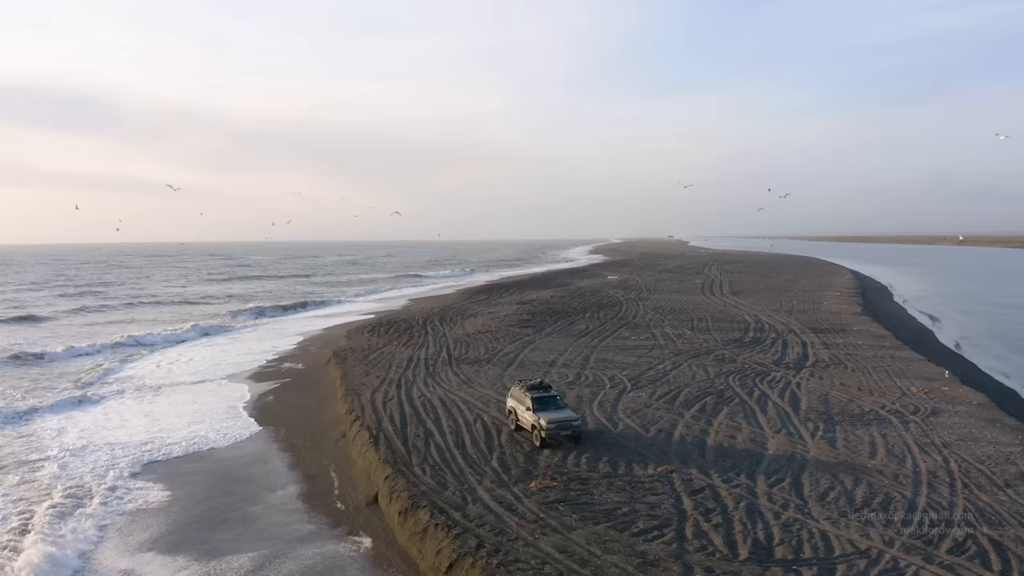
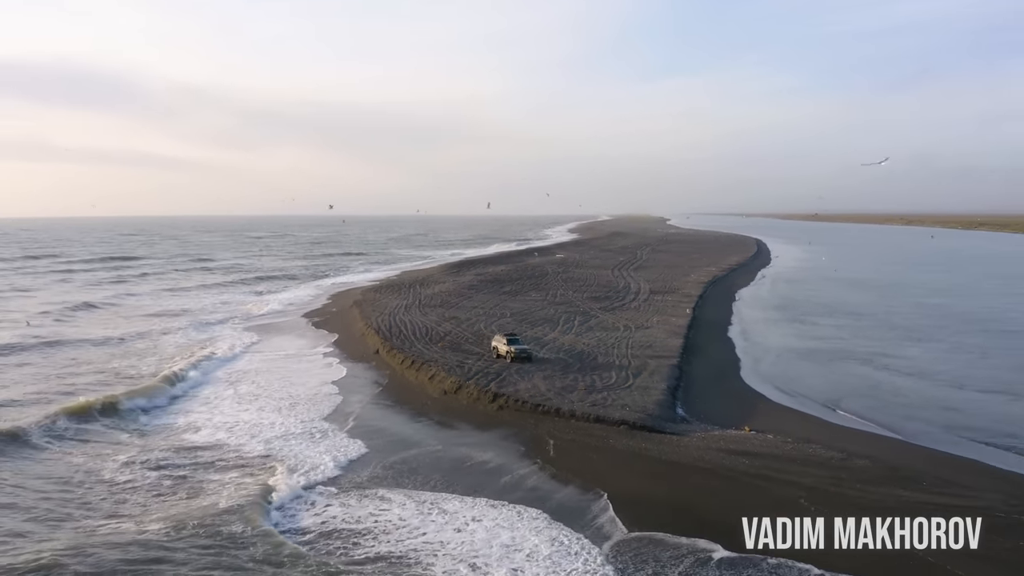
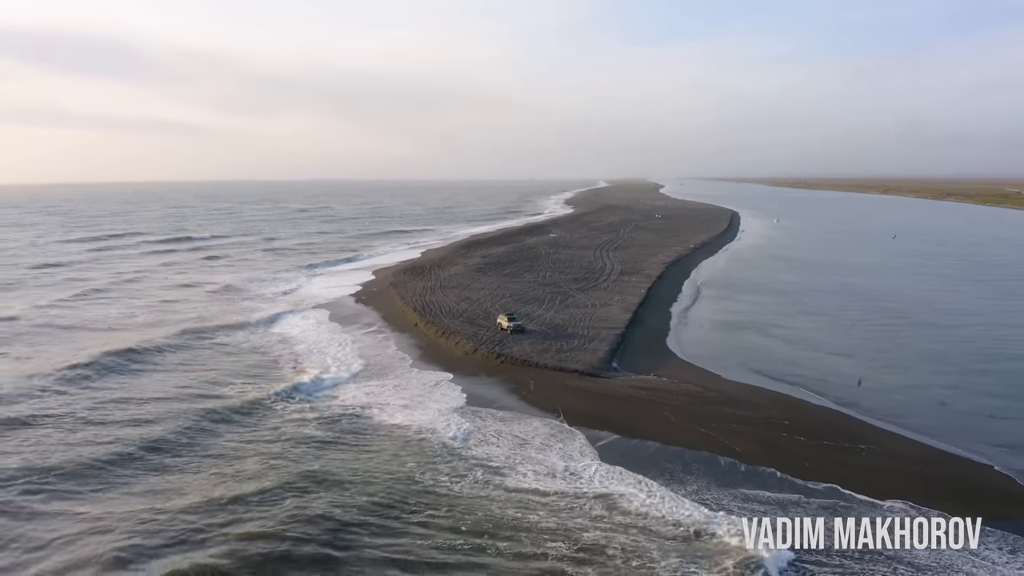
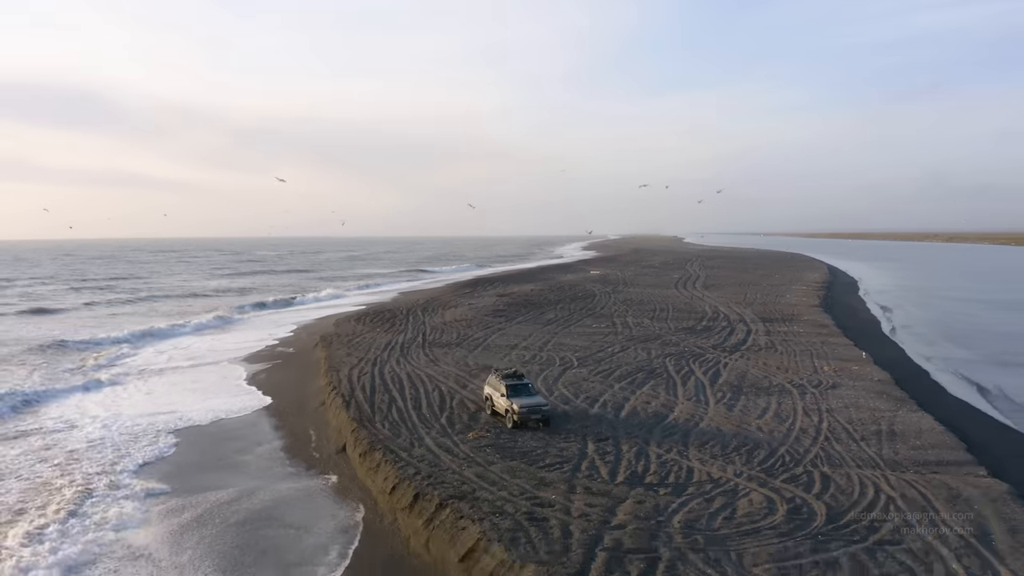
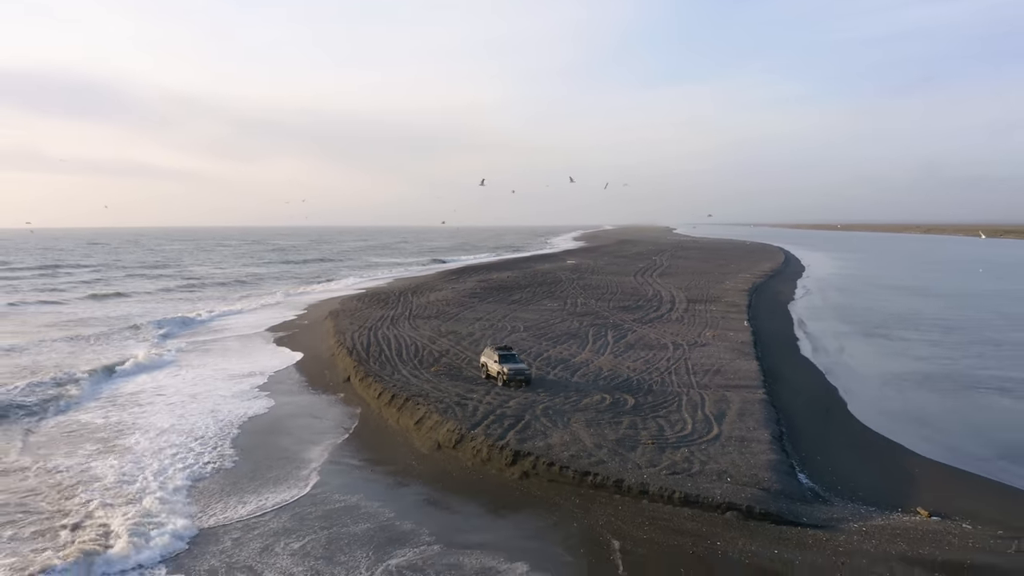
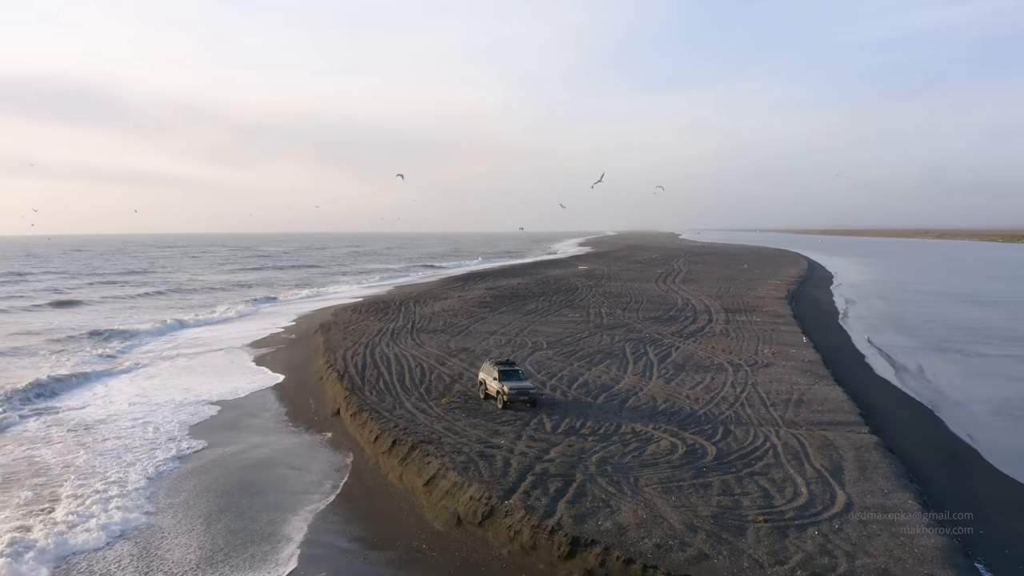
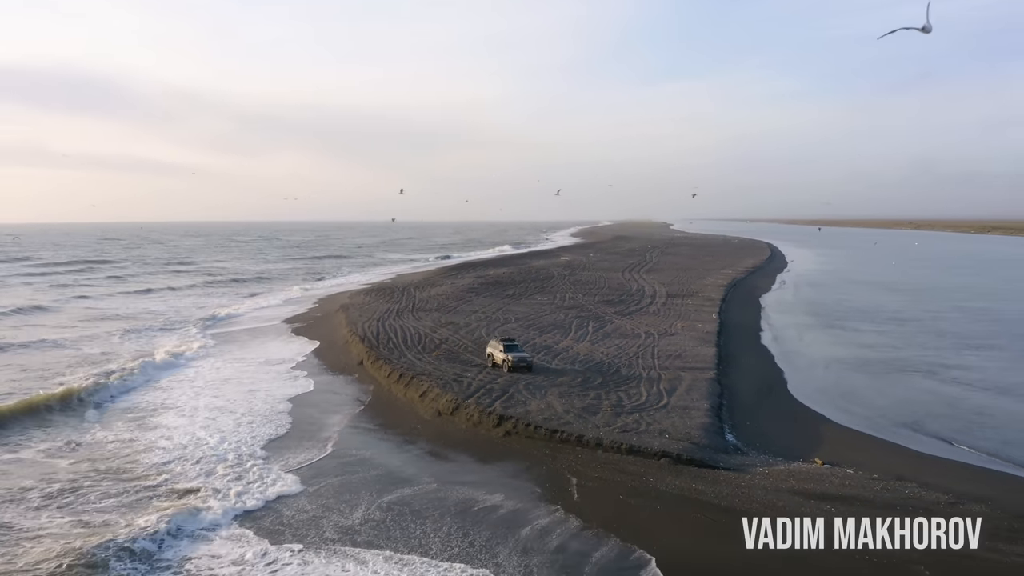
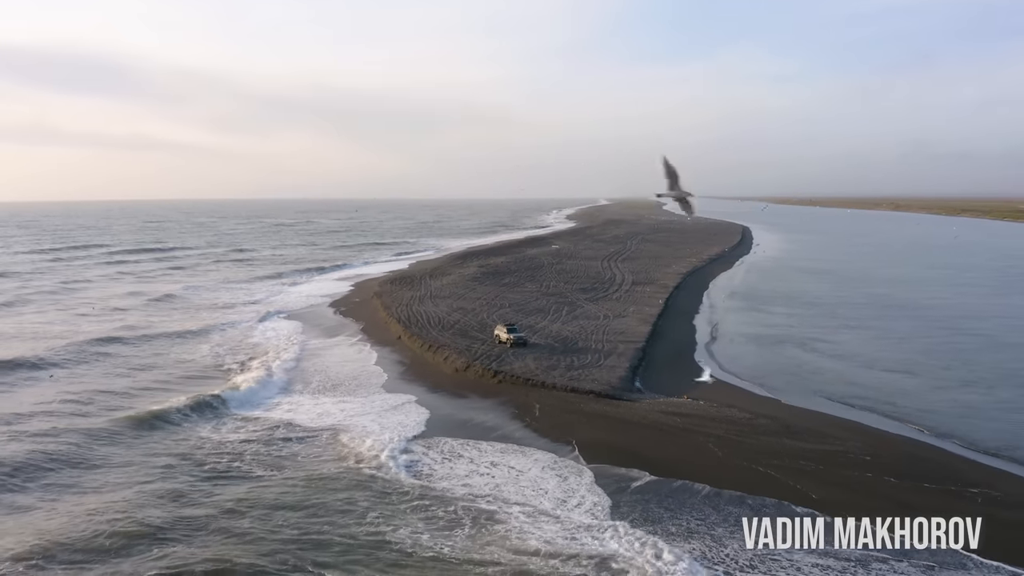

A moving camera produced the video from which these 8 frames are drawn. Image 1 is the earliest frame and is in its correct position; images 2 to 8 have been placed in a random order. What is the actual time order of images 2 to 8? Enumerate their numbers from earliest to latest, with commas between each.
4, 6, 5, 7, 2, 8, 3
